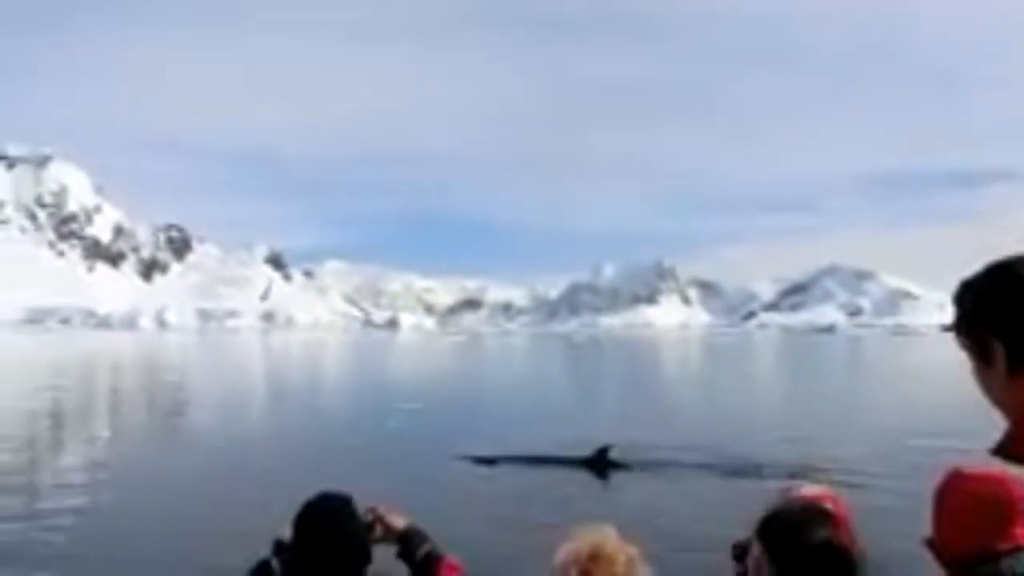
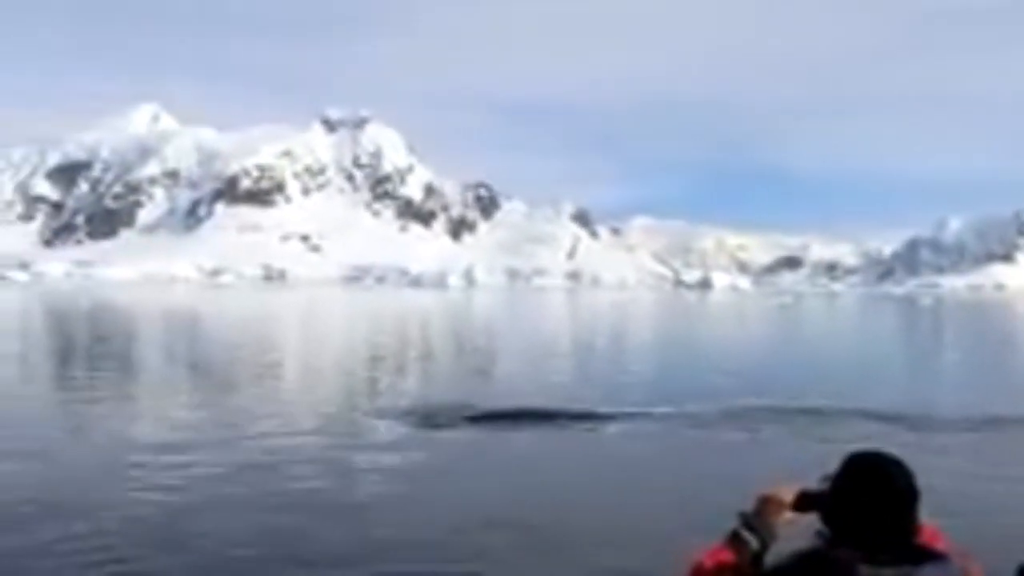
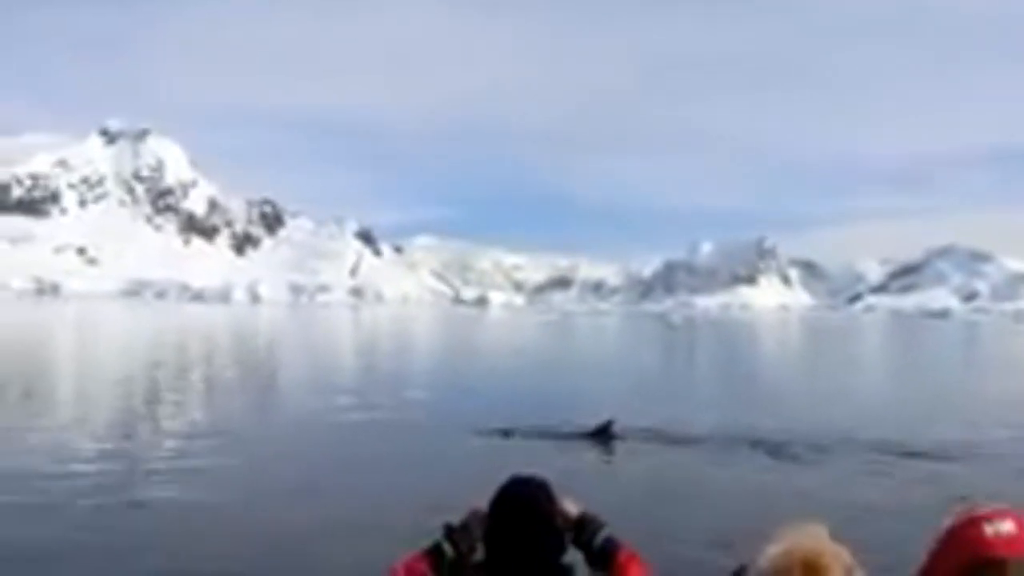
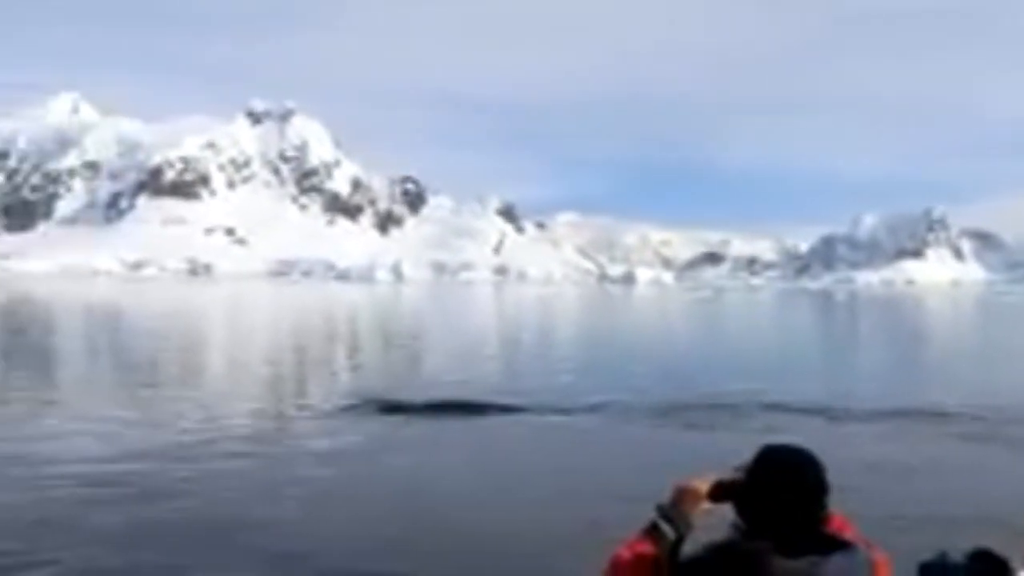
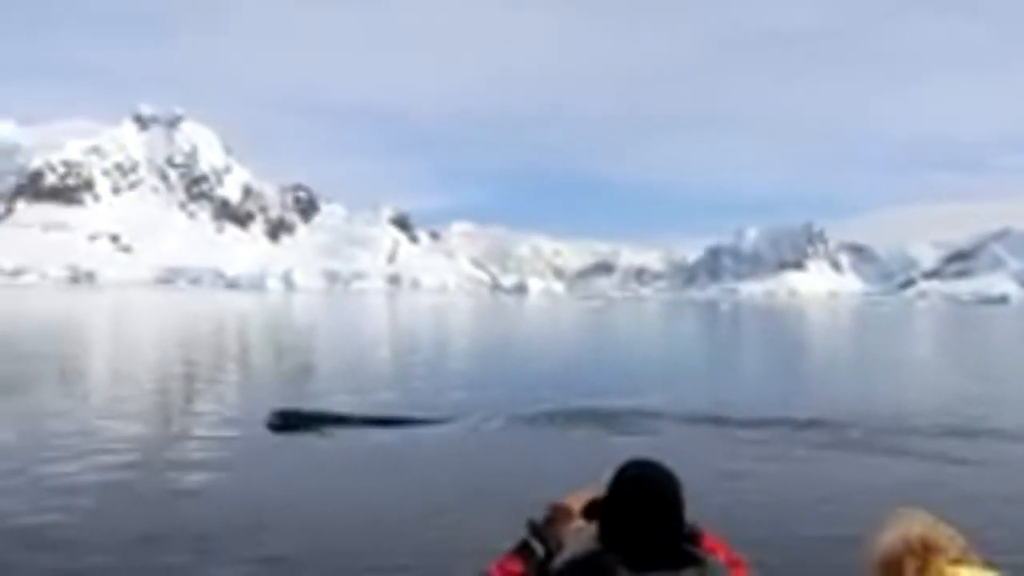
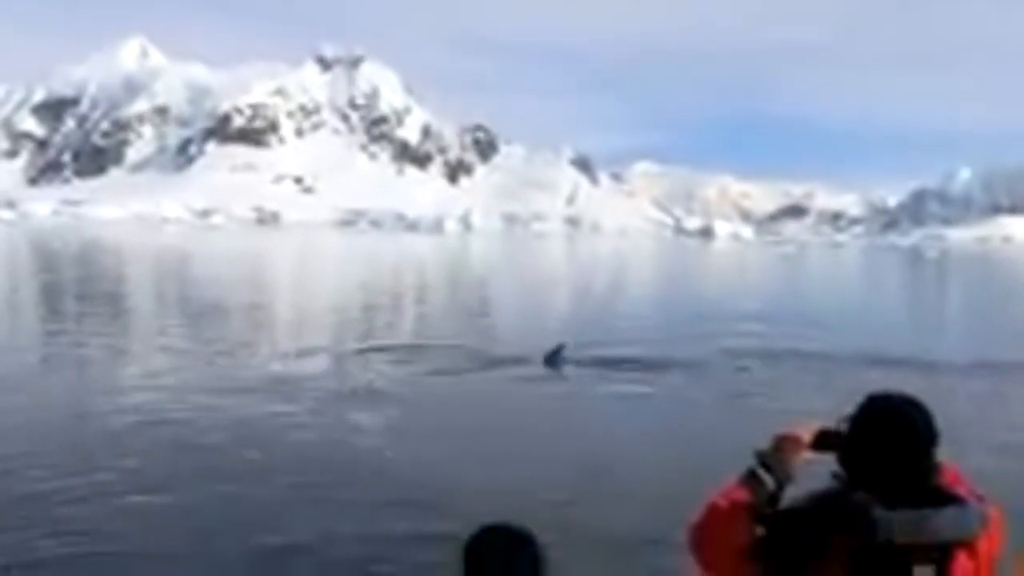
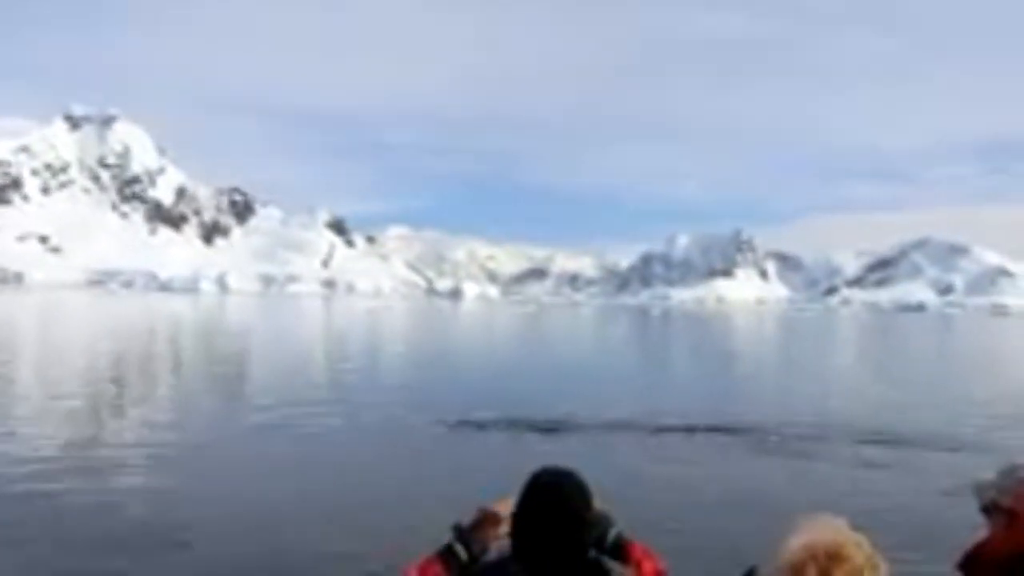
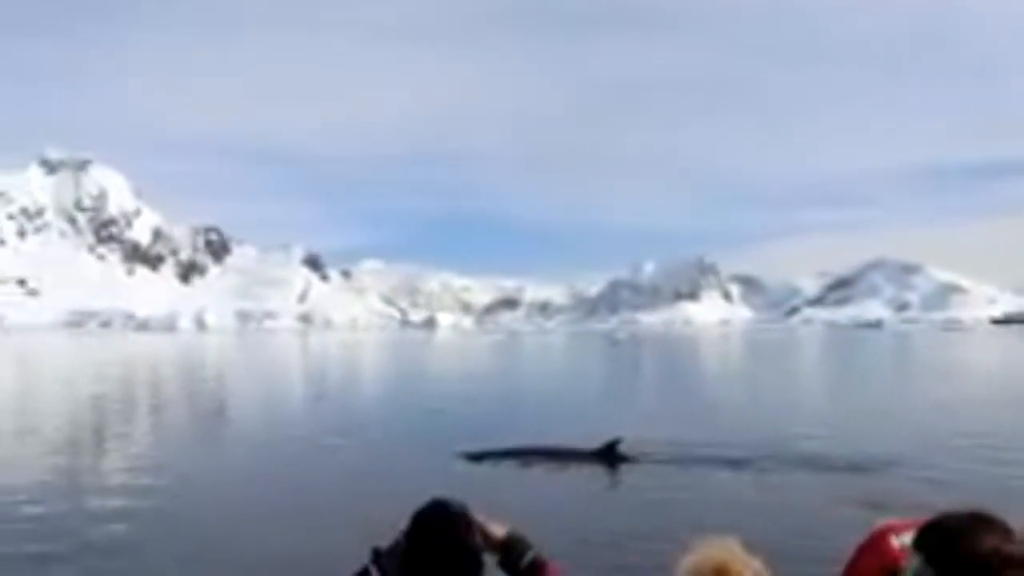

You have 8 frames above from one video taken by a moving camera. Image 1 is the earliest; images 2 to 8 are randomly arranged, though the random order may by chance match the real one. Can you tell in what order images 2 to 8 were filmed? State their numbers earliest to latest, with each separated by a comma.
8, 3, 7, 5, 4, 2, 6
